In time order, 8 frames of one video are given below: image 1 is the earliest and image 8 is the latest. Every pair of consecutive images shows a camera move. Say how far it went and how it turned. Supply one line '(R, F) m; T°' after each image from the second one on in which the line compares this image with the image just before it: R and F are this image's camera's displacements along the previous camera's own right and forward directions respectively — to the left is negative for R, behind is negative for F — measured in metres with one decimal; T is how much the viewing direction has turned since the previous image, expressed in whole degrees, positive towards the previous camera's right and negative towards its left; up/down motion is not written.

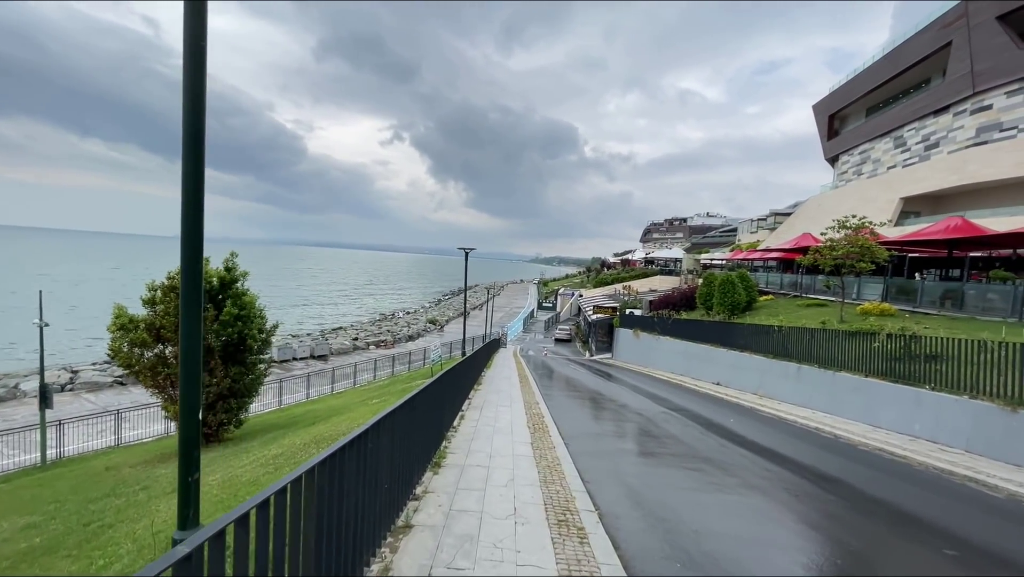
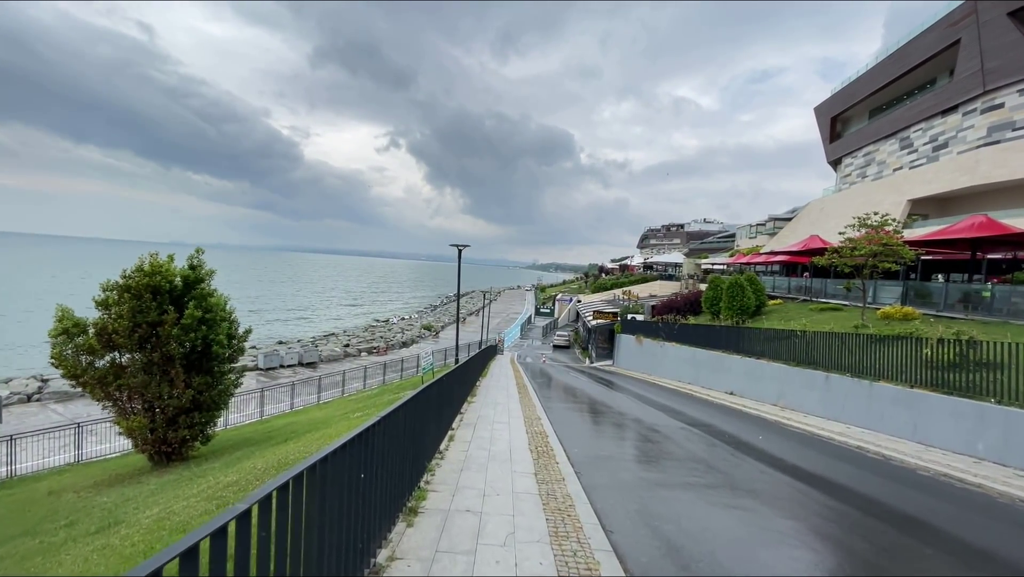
(0.0, +1.4) m; 0°
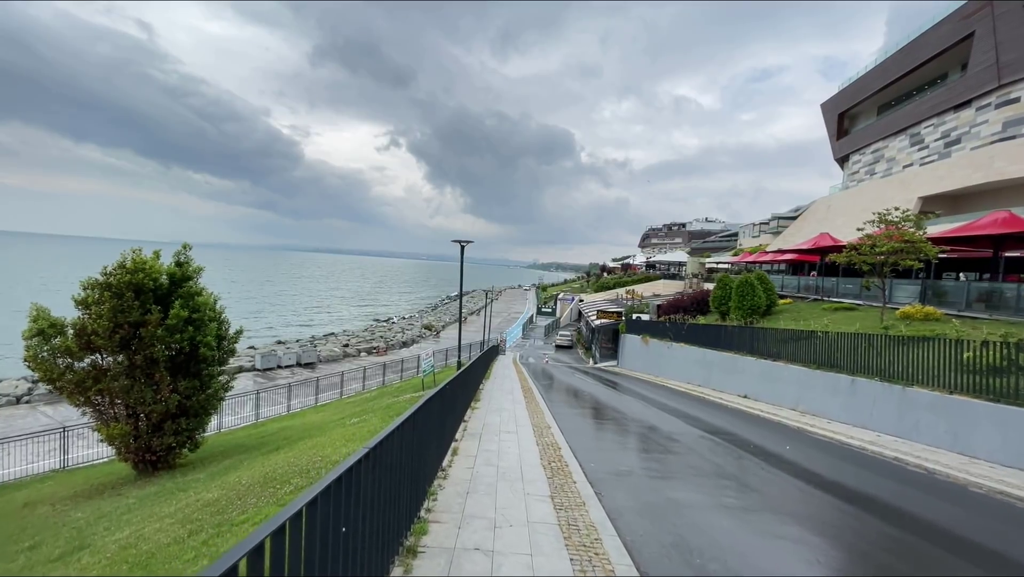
(-0.2, +0.7) m; 0°
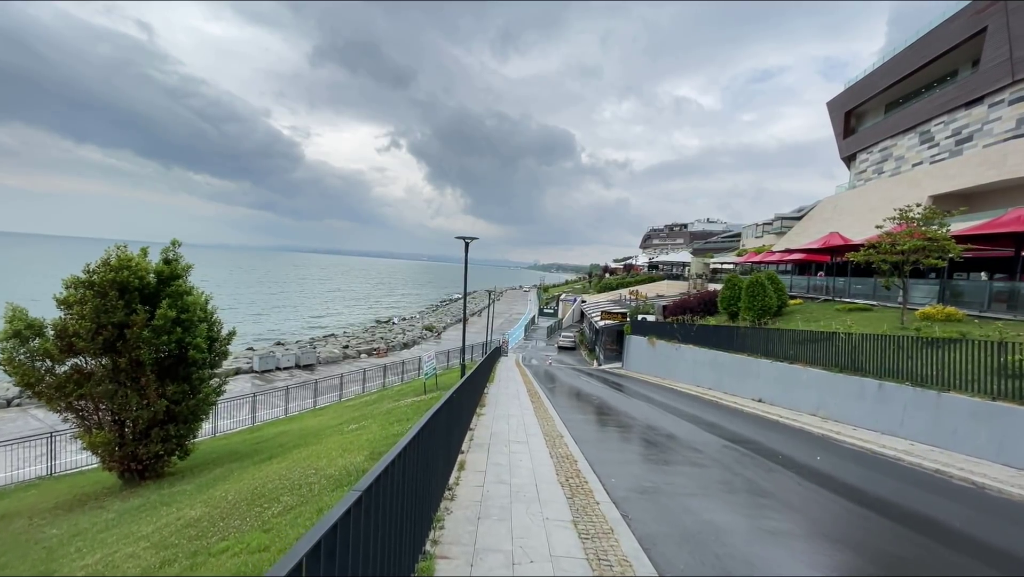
(-0.2, +0.6) m; 0°
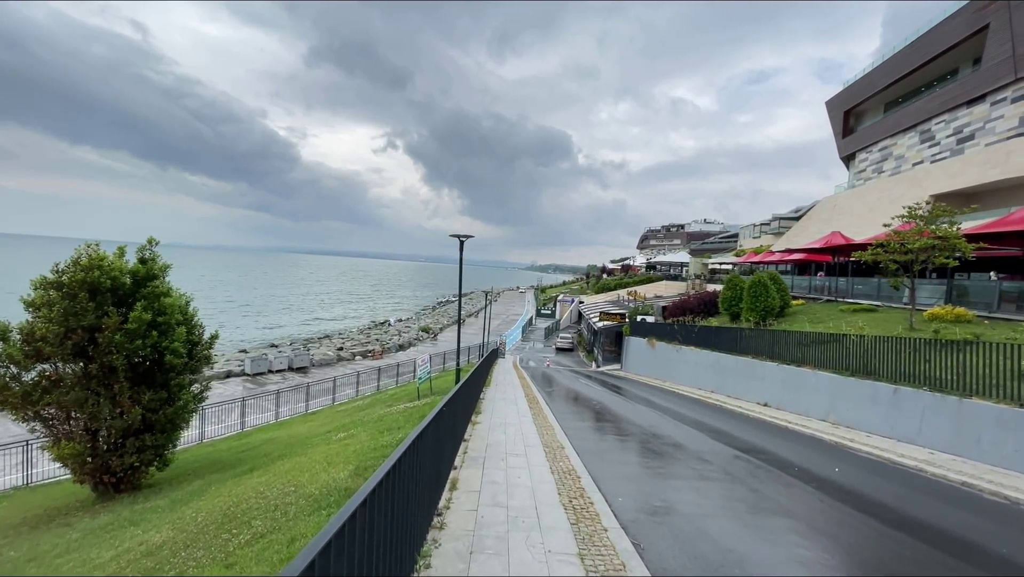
(0.0, +0.6) m; 0°
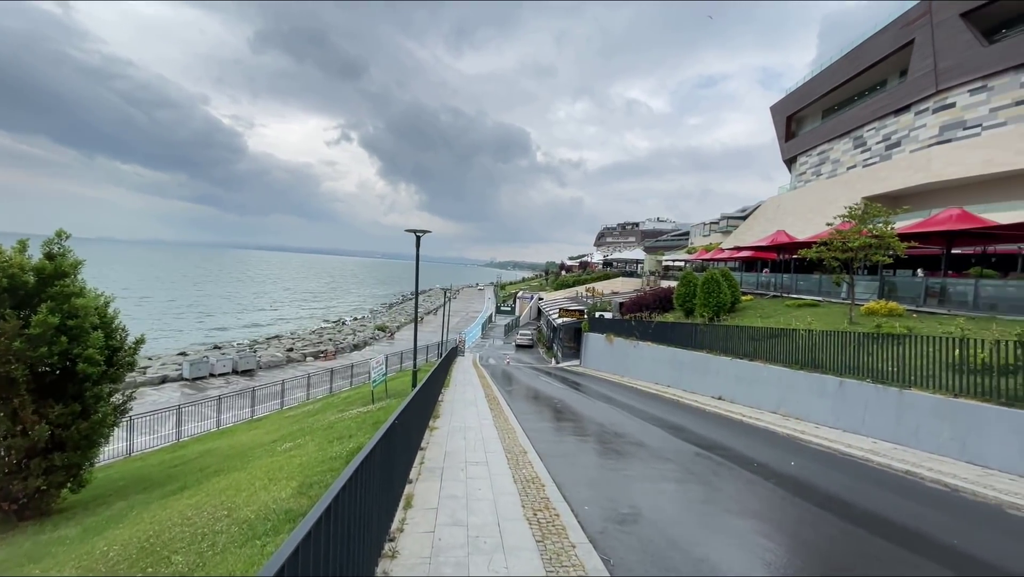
(0.0, +0.4) m; +5°
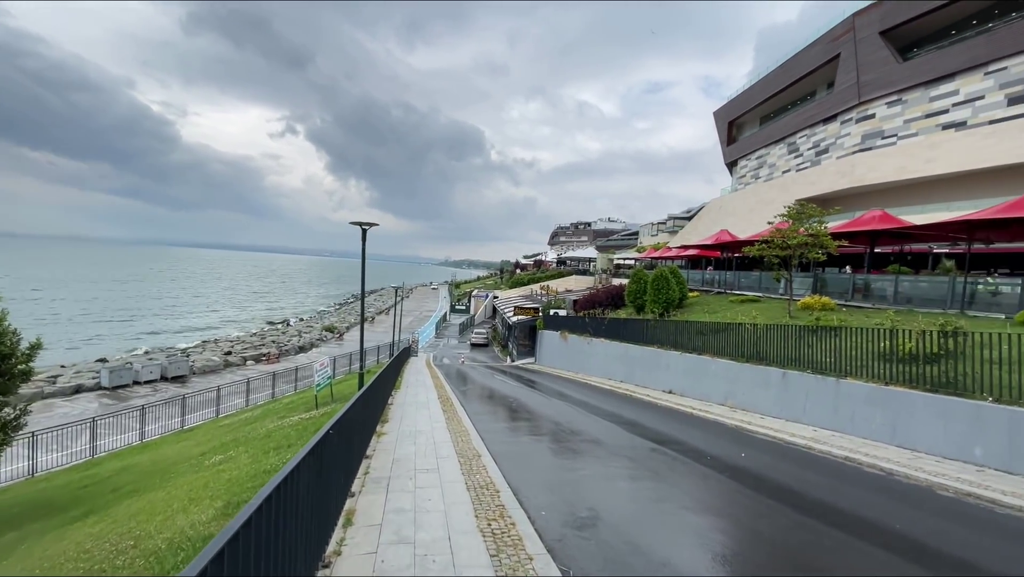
(0.0, +0.4) m; +6°
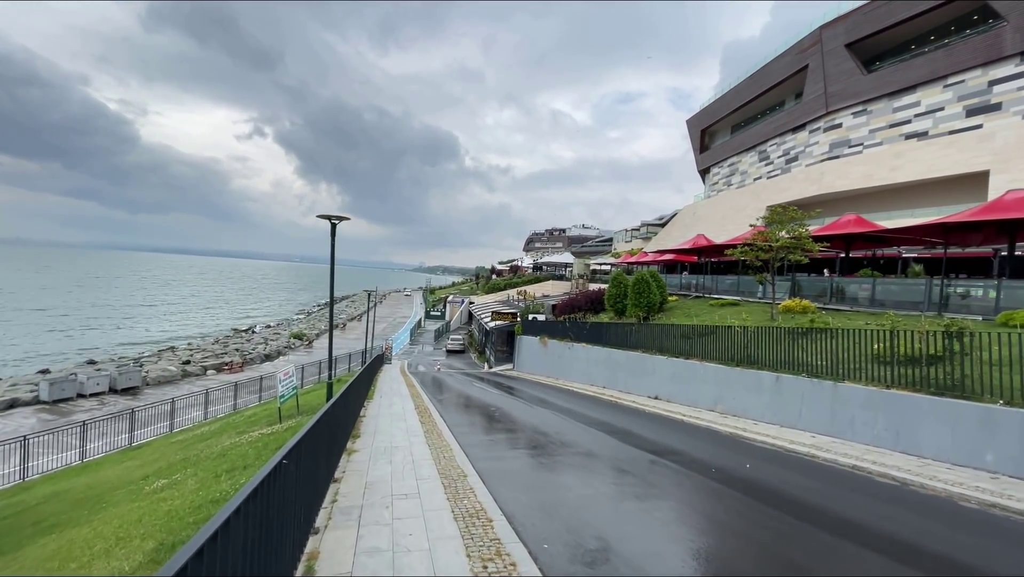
(-0.2, +0.8) m; +3°
